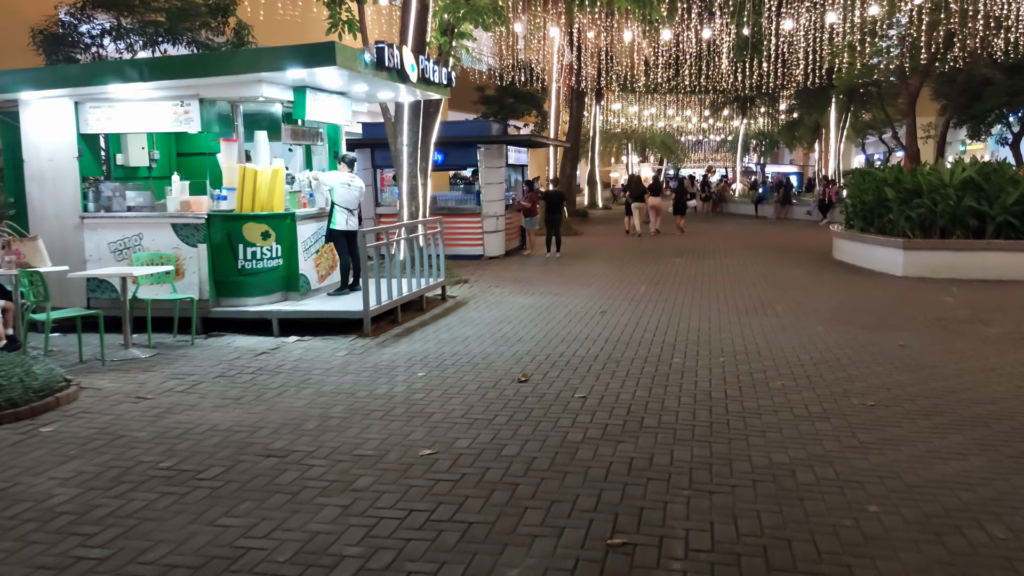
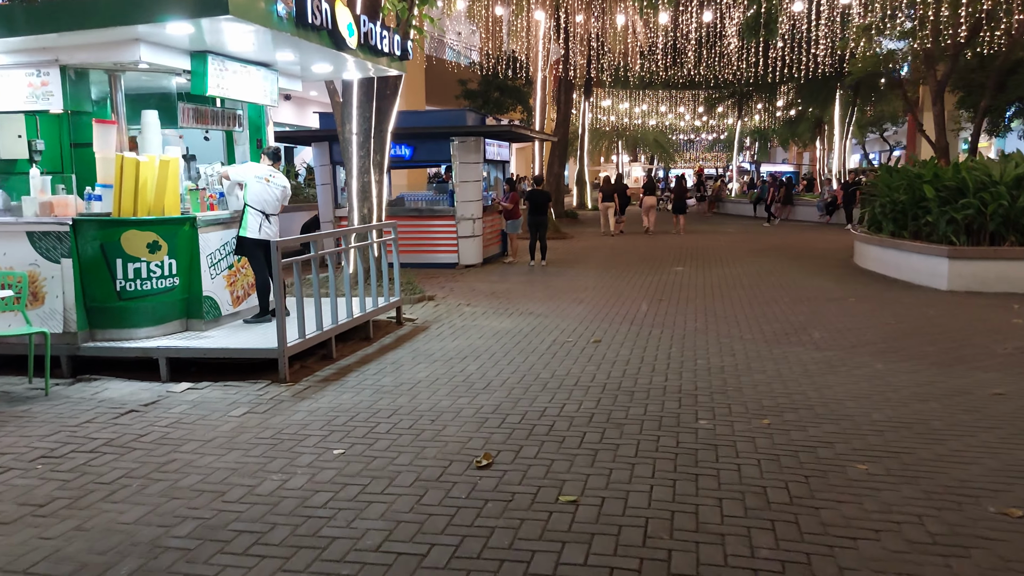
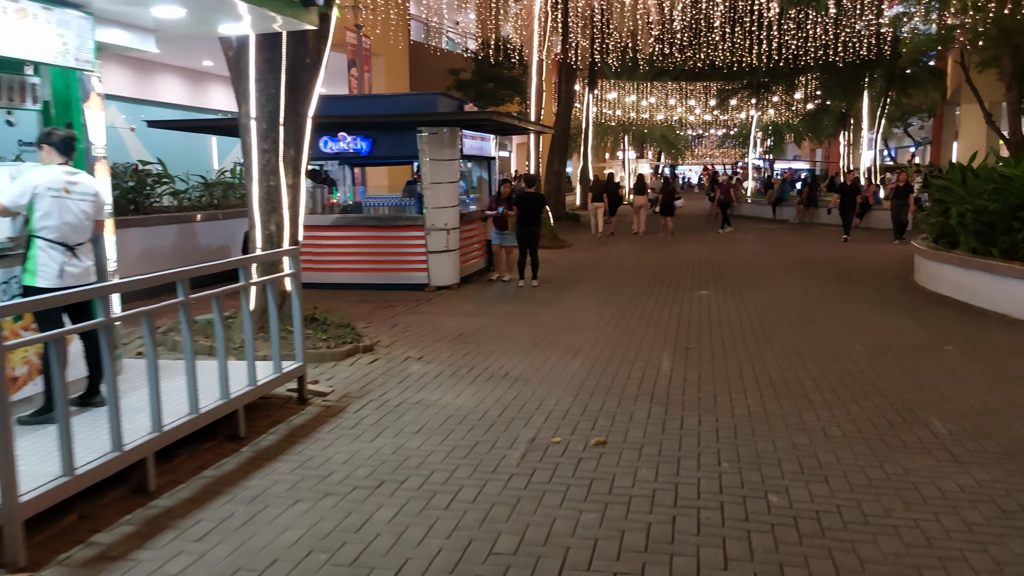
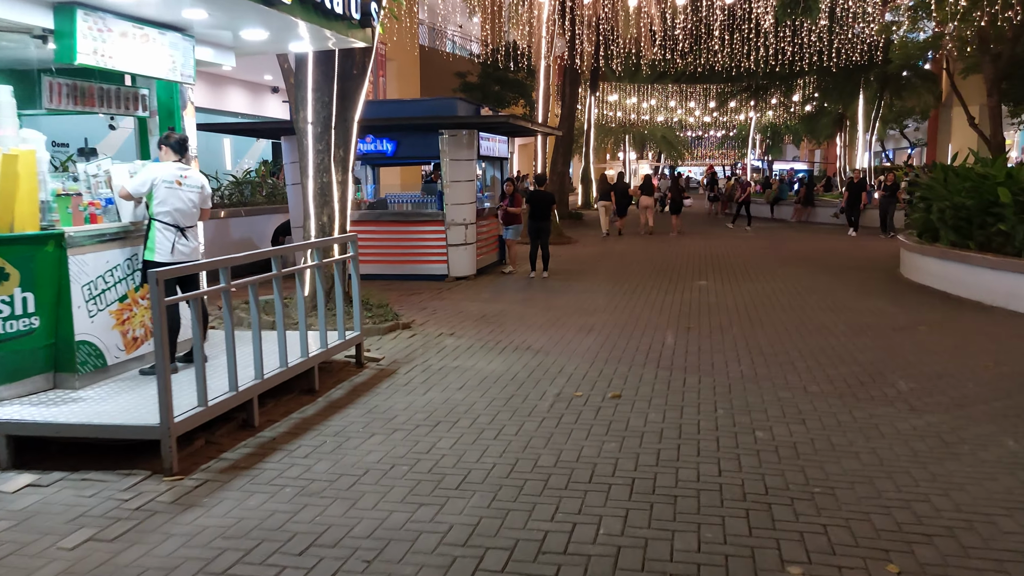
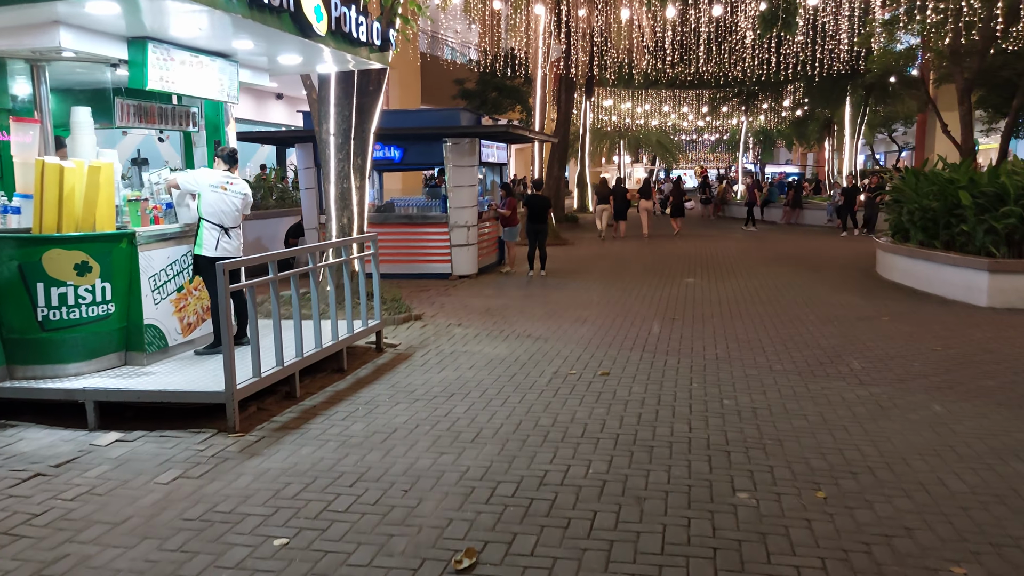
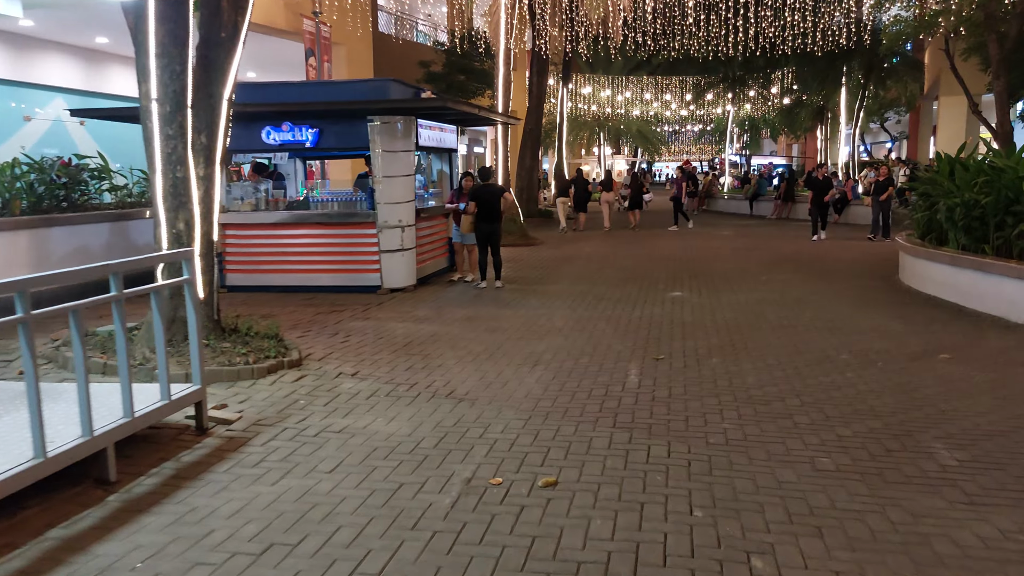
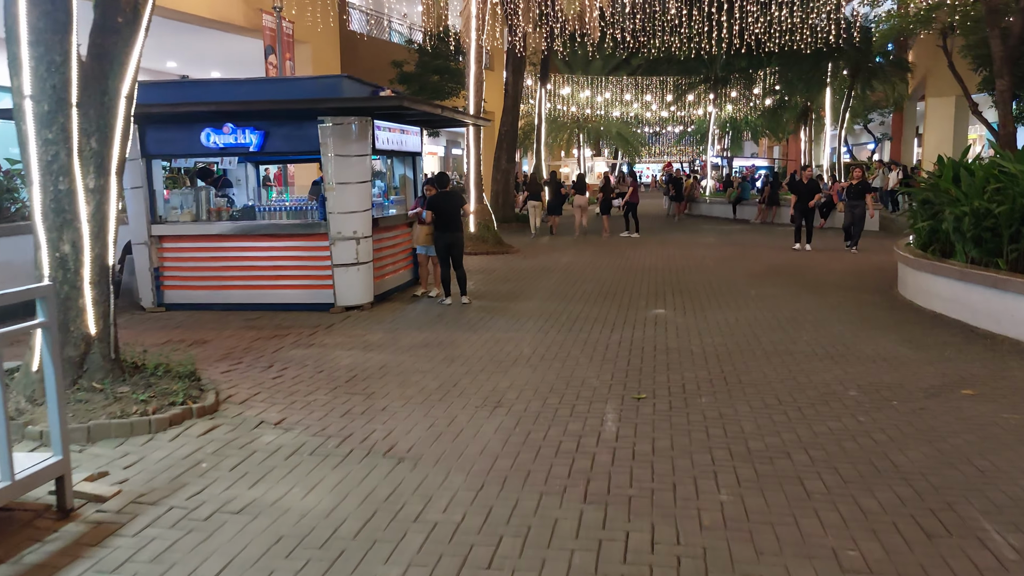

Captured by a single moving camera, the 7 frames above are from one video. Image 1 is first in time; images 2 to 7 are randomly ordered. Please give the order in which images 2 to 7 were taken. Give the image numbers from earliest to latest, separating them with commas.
2, 5, 4, 3, 6, 7
